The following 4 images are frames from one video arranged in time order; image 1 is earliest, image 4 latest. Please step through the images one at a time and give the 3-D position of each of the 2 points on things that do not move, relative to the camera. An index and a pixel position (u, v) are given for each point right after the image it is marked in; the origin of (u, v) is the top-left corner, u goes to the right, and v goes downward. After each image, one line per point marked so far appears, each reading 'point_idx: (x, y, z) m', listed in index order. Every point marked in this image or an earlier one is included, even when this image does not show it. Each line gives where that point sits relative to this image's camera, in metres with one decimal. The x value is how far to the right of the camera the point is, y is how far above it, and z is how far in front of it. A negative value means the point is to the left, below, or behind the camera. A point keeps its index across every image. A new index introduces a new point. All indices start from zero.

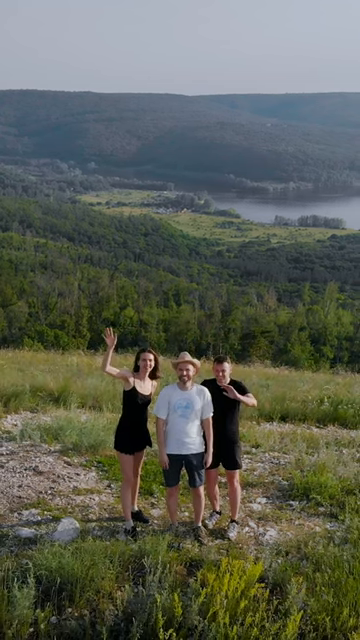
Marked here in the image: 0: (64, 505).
0: (-1.0, -1.6, +5.1) m
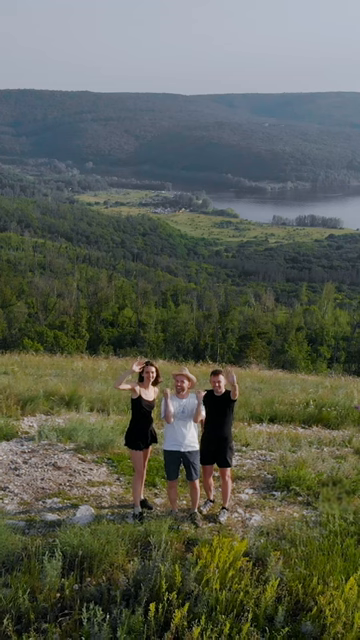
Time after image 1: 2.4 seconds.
0: (-1.0, -1.8, +6.0) m
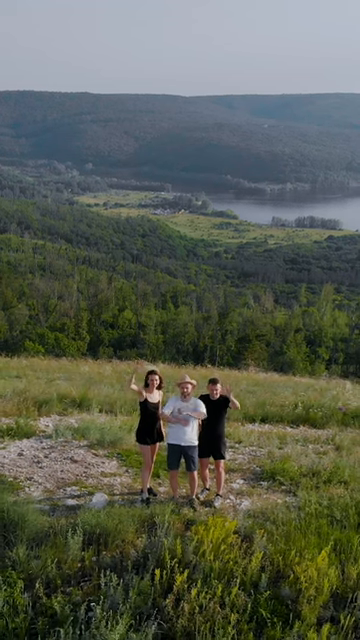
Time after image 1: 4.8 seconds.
0: (-1.0, -2.0, +7.0) m
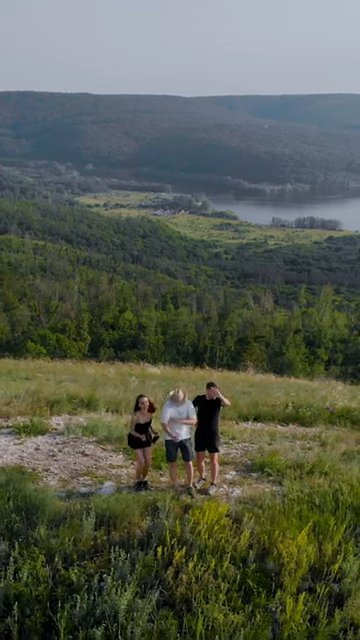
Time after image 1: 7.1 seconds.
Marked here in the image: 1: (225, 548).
0: (-1.0, -2.1, +7.9) m
1: (+0.5, -2.5, +6.4) m
